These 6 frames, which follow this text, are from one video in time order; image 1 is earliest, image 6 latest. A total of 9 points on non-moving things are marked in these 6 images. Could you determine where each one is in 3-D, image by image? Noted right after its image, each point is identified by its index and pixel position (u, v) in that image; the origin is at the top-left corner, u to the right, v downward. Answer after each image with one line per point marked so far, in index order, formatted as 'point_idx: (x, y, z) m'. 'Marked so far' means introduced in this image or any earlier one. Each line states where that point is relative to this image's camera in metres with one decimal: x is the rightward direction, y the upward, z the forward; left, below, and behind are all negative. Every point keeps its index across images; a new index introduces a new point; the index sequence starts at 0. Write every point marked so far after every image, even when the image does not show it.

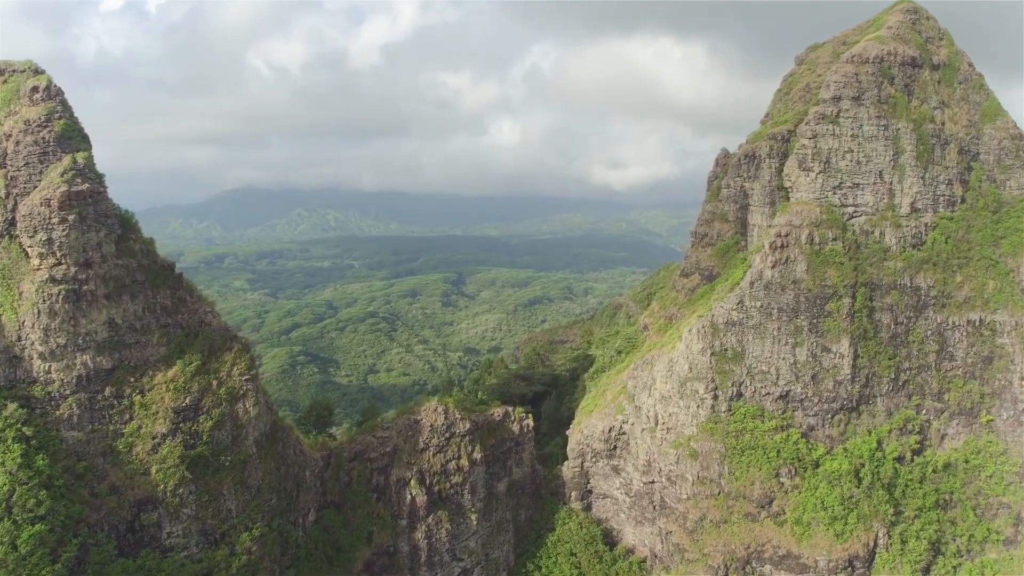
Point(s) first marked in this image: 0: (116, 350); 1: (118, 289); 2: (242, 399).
0: (-12.1, -1.9, +18.6) m
1: (-12.1, 0.0, +18.6) m
2: (-8.8, -3.6, +19.8) m
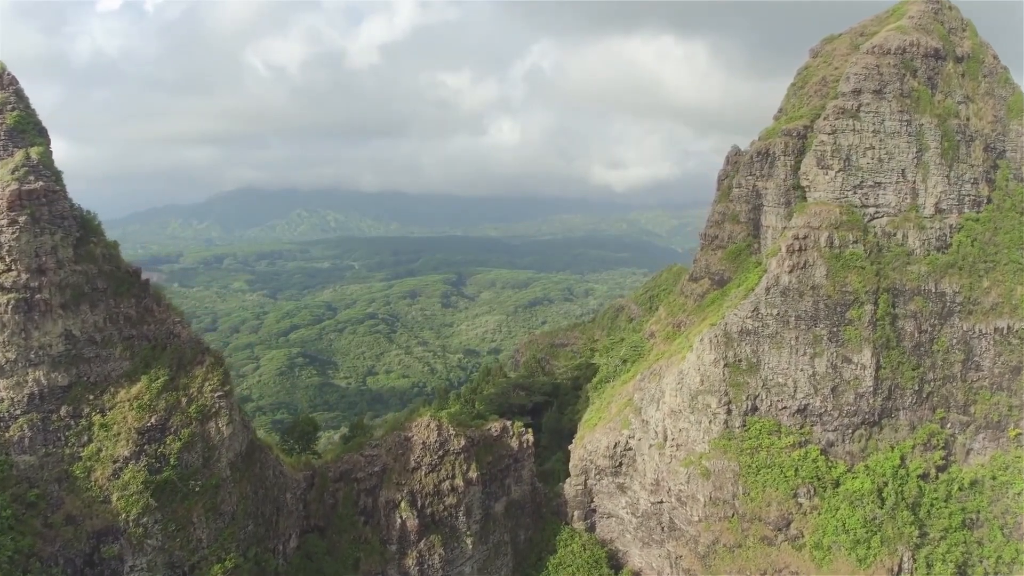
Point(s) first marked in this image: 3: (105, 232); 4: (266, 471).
0: (-12.2, -2.1, +16.9) m
1: (-12.1, -0.3, +16.9) m
2: (-8.9, -3.8, +18.1) m
3: (-12.3, +1.7, +18.5) m
4: (-7.9, -5.9, +19.7) m
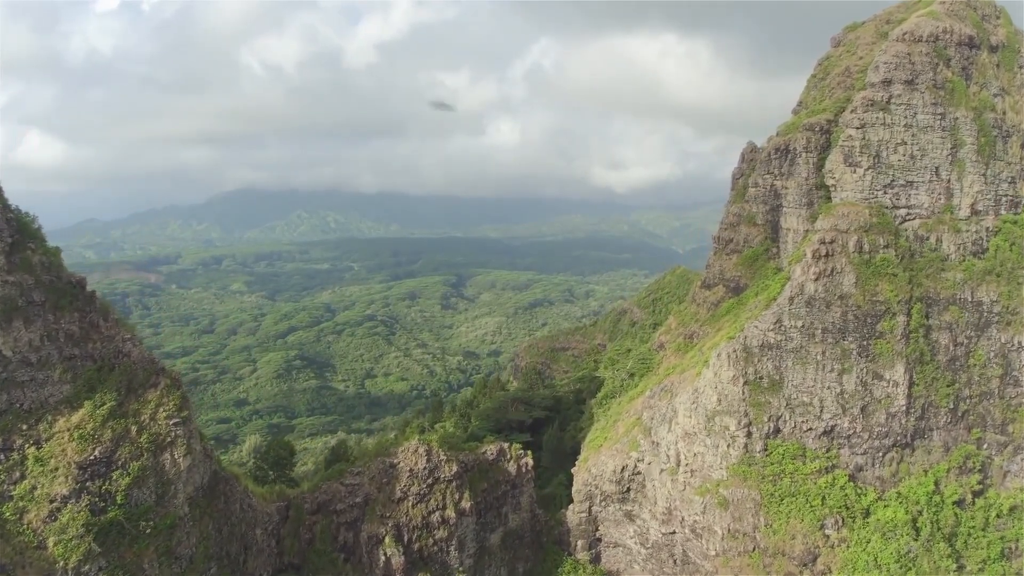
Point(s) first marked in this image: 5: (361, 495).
0: (-12.2, -2.4, +14.7) m
1: (-12.2, -0.6, +14.8) m
2: (-9.0, -4.2, +15.9) m
3: (-12.4, +1.4, +16.3) m
4: (-8.0, -6.2, +17.5) m
5: (-4.9, -6.8, +19.9) m
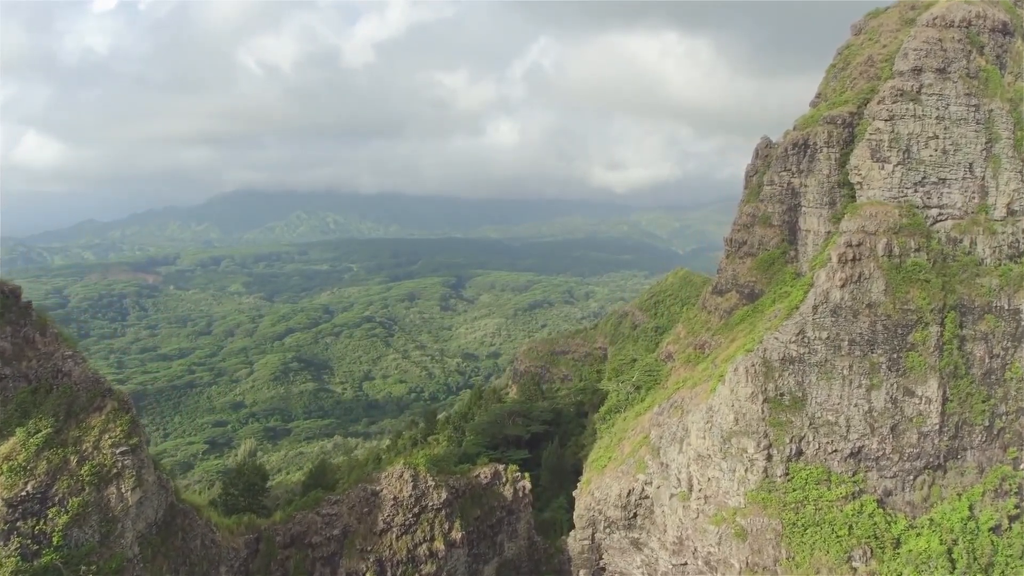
0: (-12.4, -2.7, +12.8) m
1: (-12.4, -0.8, +12.8) m
2: (-9.1, -4.4, +14.0) m
3: (-12.6, +1.2, +14.3) m
4: (-8.2, -6.5, +15.5) m
5: (-5.1, -7.0, +18.0) m
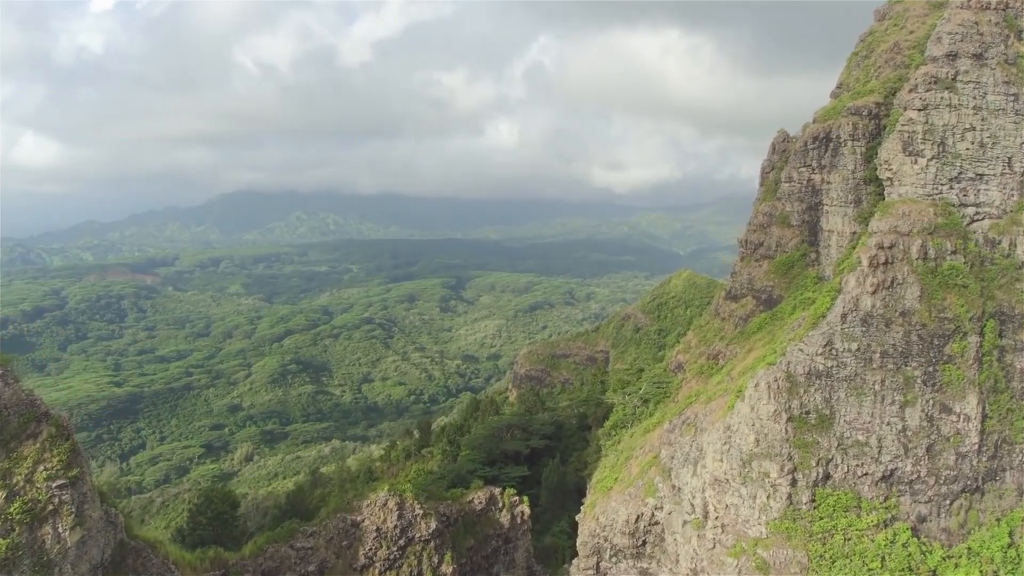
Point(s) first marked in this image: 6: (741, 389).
0: (-12.5, -2.9, +11.0) m
1: (-12.5, -1.0, +11.0) m
2: (-9.2, -4.6, +12.2) m
3: (-12.7, +1.0, +12.5) m
4: (-8.3, -6.6, +13.7) m
5: (-5.2, -7.2, +16.2) m
6: (+7.1, -3.1, +19.0) m
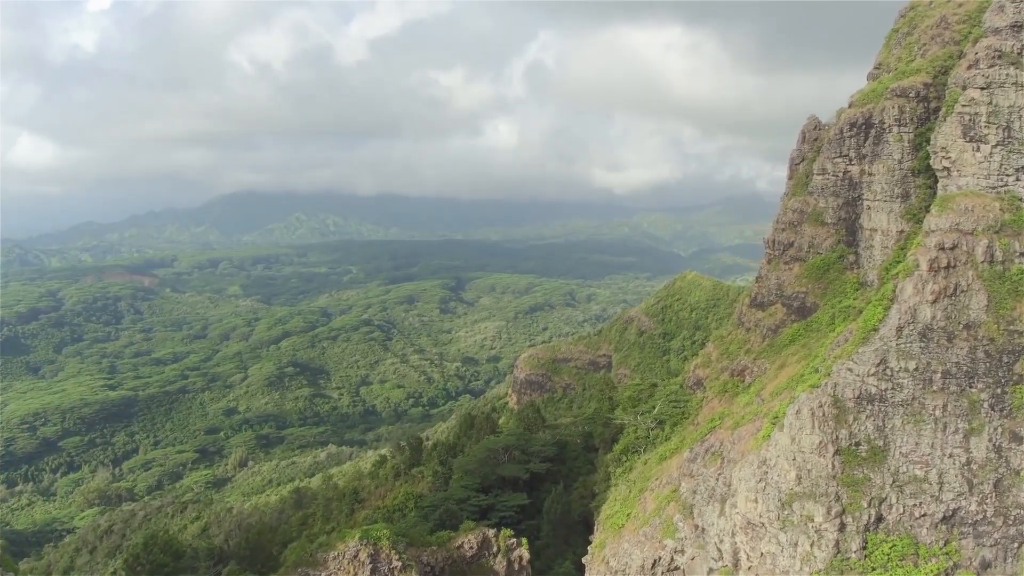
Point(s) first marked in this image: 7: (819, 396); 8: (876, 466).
0: (-12.6, -3.1, +8.3) m
1: (-12.6, -1.2, +8.4) m
2: (-9.3, -4.8, +9.5) m
3: (-12.8, +0.7, +9.9) m
4: (-8.4, -6.9, +11.1) m
5: (-5.3, -7.4, +13.5) m
6: (+7.0, -3.3, +16.3) m
7: (+7.7, -2.6, +15.5) m
8: (+8.9, -4.3, +15.0) m
